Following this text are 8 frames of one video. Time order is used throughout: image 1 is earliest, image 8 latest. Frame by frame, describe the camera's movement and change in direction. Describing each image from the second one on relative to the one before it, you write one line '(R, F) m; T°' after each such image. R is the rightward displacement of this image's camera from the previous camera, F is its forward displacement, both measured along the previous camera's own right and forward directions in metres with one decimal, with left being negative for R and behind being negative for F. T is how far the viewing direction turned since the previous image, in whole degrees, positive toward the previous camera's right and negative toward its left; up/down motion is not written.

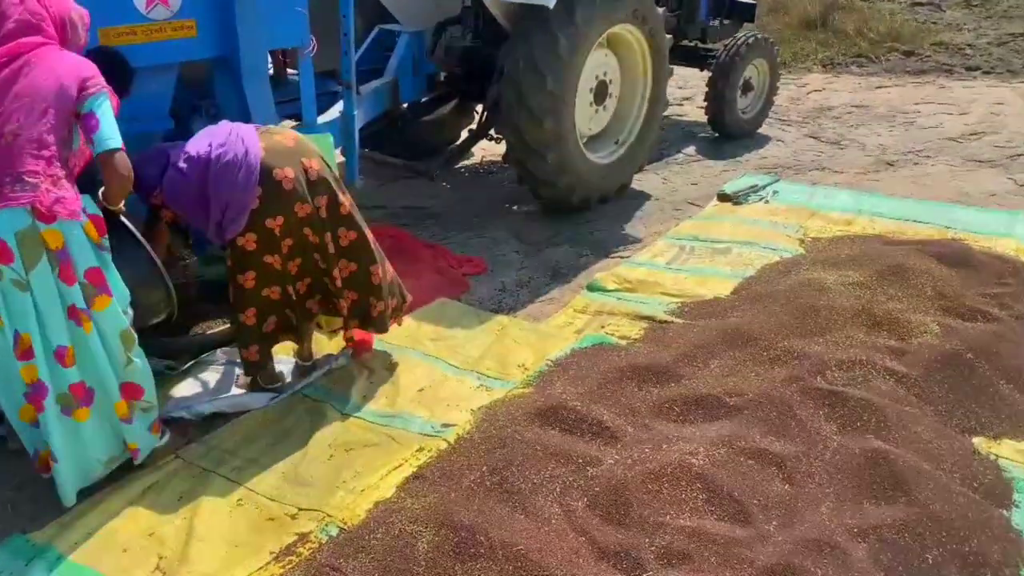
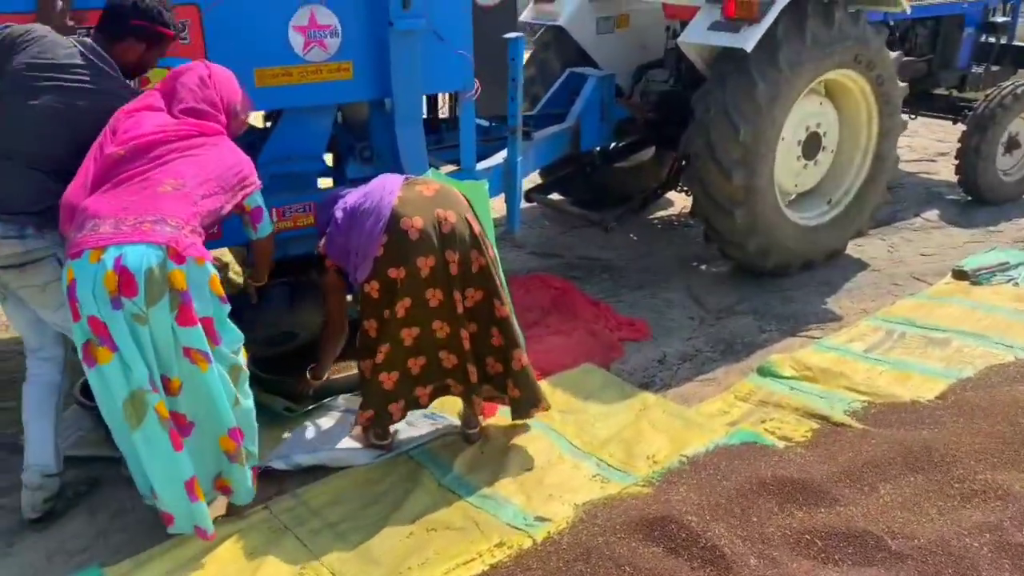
(+0.4, +0.4) m; -17°
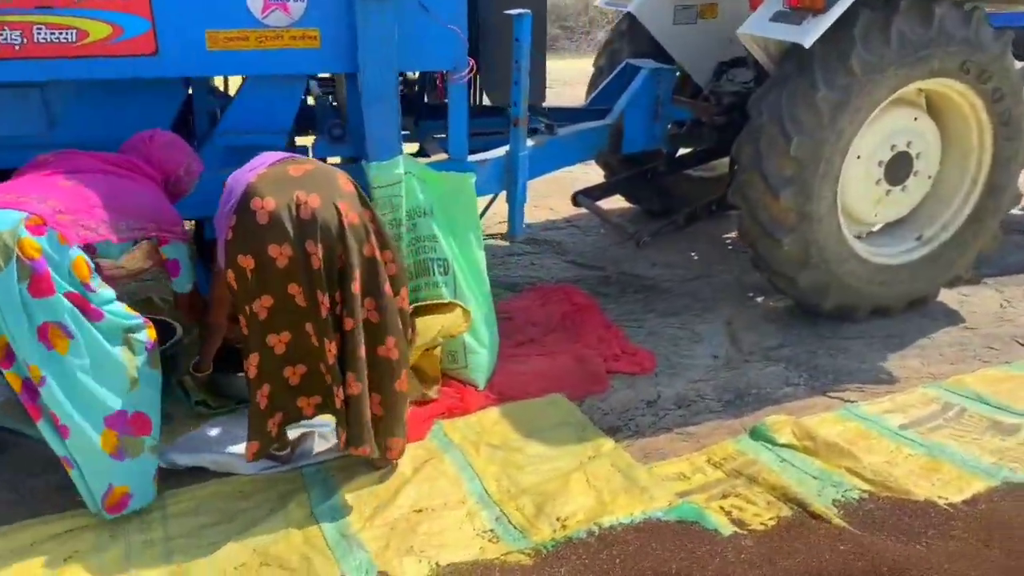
(+0.8, +0.5) m; -12°
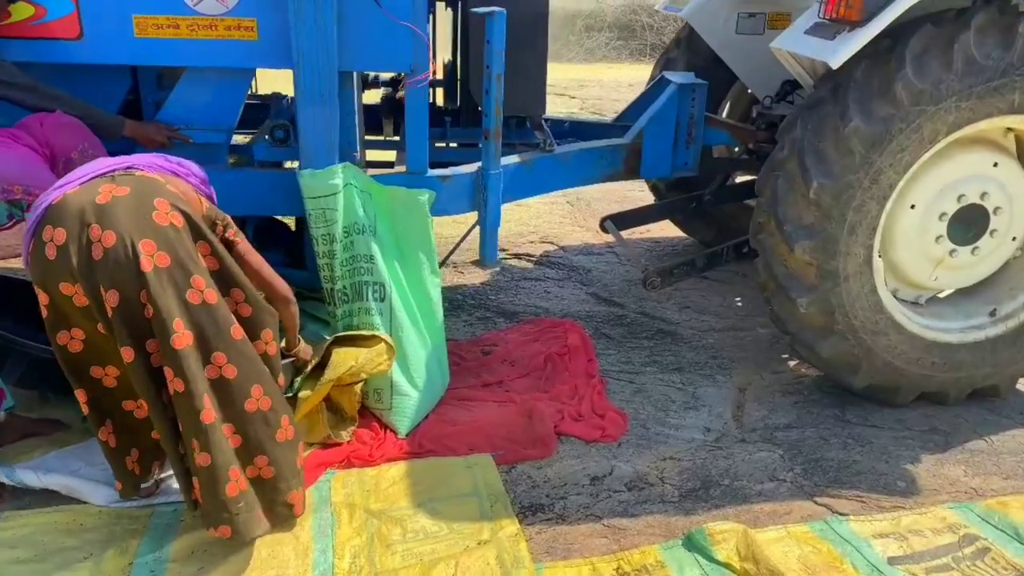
(+0.7, +0.5) m; -11°
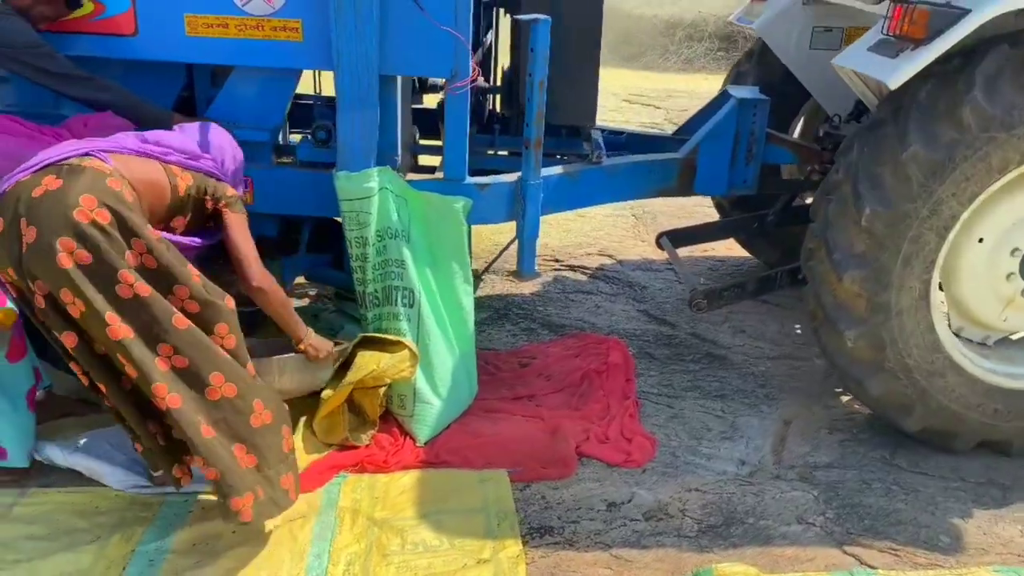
(+0.2, +0.1) m; -6°
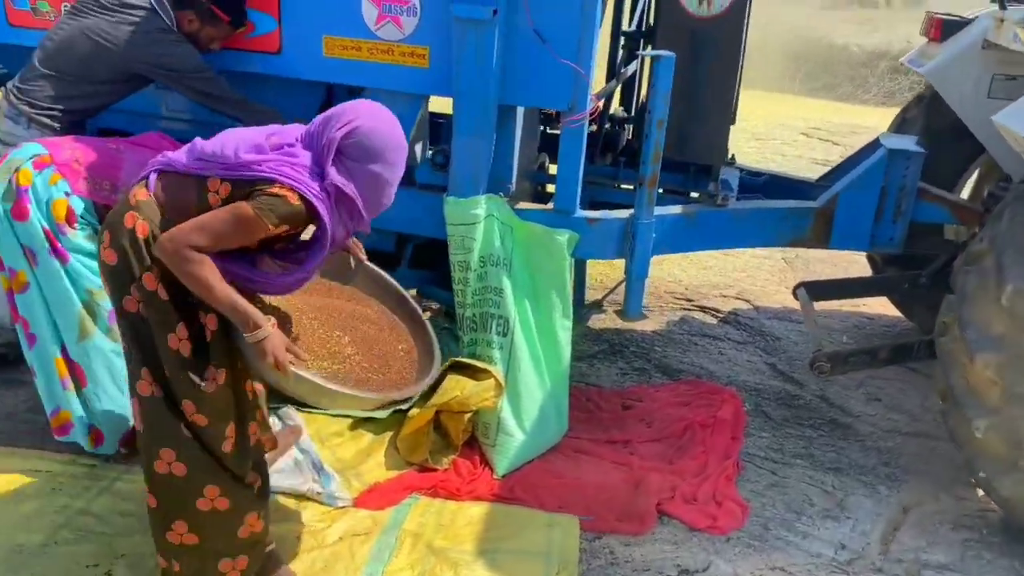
(+0.3, +0.1) m; -12°
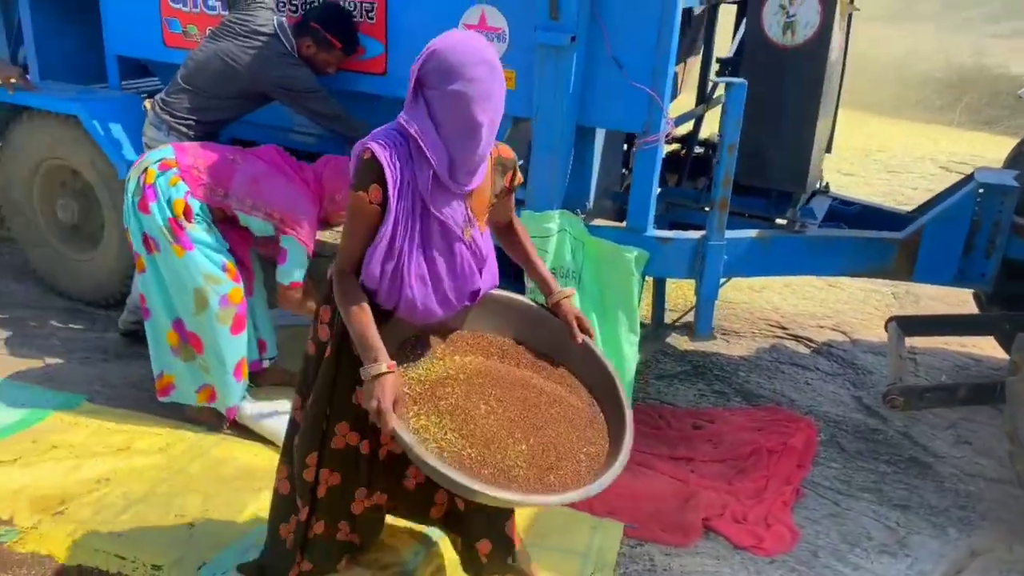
(+0.3, -0.1) m; -10°
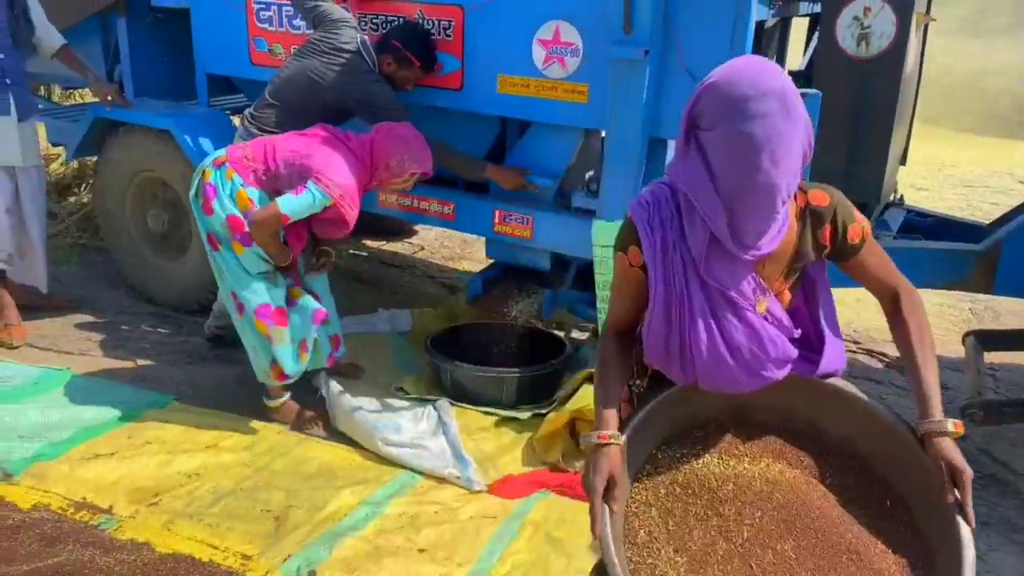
(0.0, -0.1) m; -4°
